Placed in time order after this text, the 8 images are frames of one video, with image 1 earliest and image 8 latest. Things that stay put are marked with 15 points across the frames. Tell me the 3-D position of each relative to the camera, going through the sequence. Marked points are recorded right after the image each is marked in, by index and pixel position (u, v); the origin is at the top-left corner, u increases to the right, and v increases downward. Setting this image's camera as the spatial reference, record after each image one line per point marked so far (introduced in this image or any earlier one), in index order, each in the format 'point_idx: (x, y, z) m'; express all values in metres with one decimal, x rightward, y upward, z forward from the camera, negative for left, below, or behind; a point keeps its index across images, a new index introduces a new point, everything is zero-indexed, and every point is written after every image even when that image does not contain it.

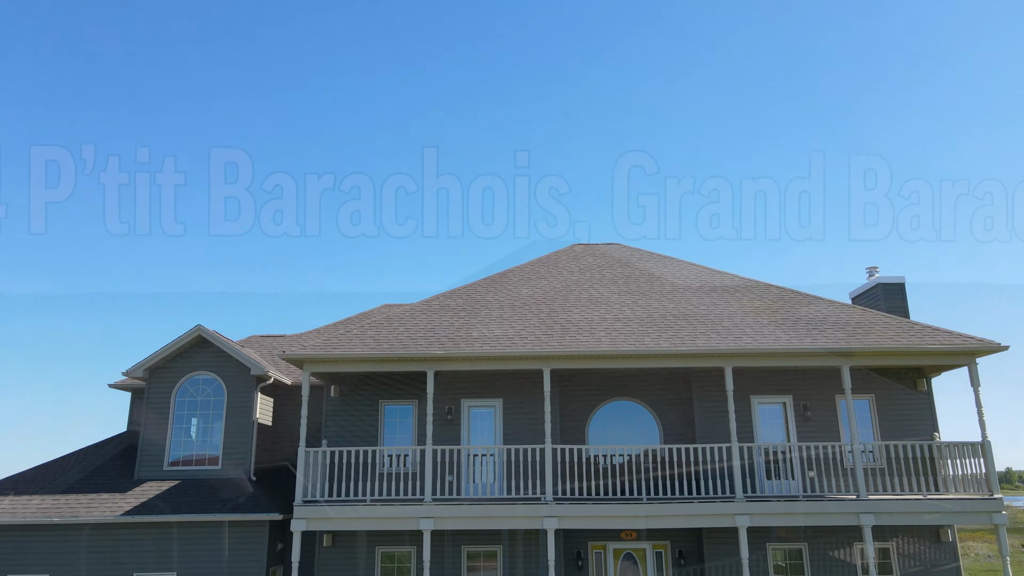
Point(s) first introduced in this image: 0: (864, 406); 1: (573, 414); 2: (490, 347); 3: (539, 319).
0: (+5.6, -1.9, +11.9) m
1: (+1.0, -2.0, +12.1) m
2: (-0.3, -0.9, +11.1) m
3: (+0.4, -0.5, +12.1) m
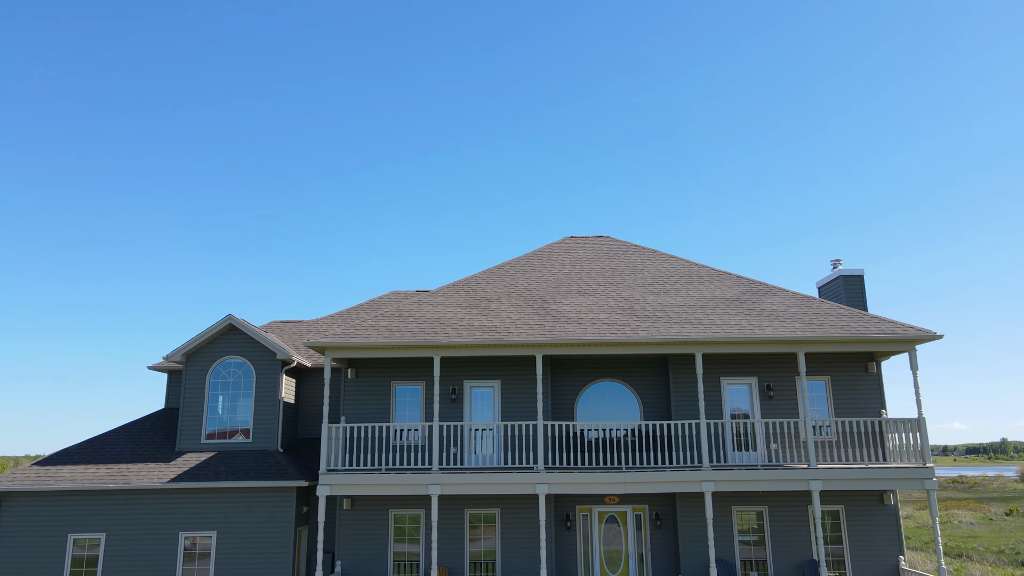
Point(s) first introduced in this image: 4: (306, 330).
0: (+5.5, -1.7, +13.5) m
1: (+0.9, -1.9, +13.7) m
2: (-0.4, -0.8, +12.6) m
3: (+0.3, -0.4, +13.5) m
4: (-4.4, -0.9, +15.9) m
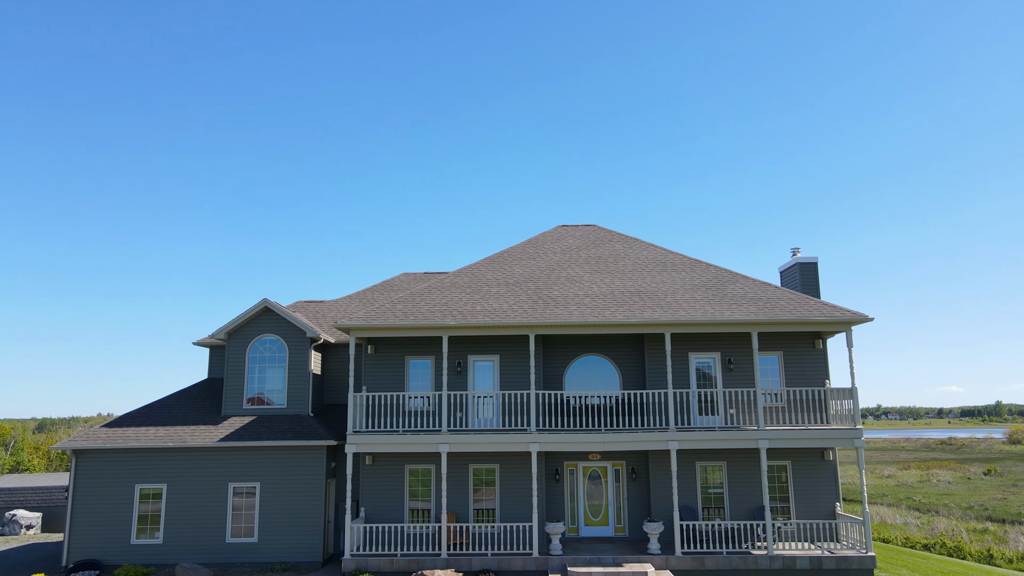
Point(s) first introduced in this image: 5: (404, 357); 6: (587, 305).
0: (+5.5, -1.5, +15.7) m
1: (+0.9, -1.7, +15.9) m
2: (-0.5, -0.6, +14.7) m
3: (+0.3, -0.2, +15.7) m
4: (-4.4, -0.5, +18.1) m
5: (-2.3, -1.5, +16.2) m
6: (+1.5, -0.4, +15.0) m
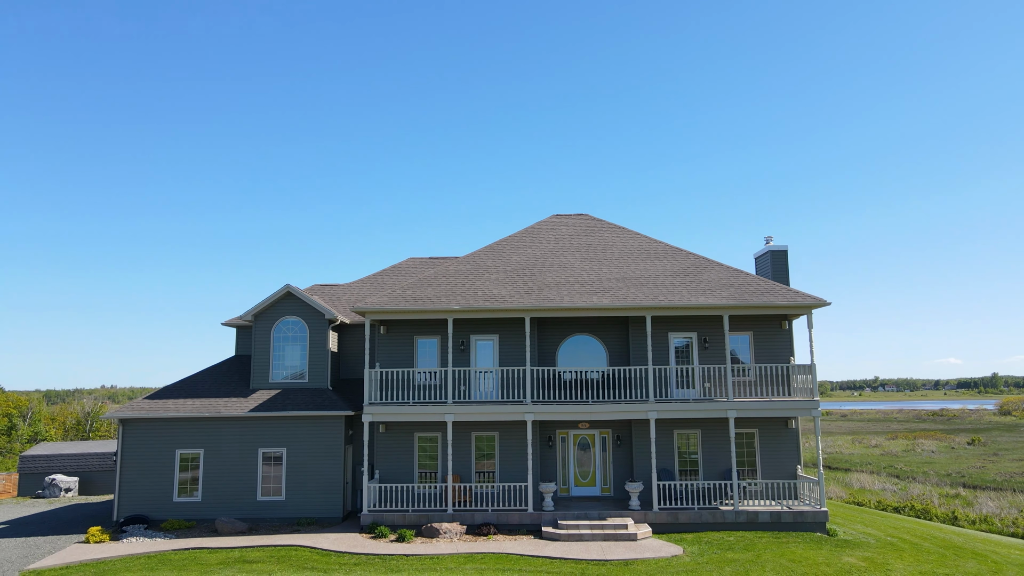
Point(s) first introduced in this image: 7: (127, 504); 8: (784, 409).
0: (+5.4, -1.2, +17.4) m
1: (+0.8, -1.3, +17.7) m
2: (-0.5, -0.3, +16.5) m
3: (+0.2, +0.2, +17.4) m
4: (-4.5, -0.1, +19.9) m
5: (-2.4, -1.2, +18.0) m
6: (+1.5, -0.1, +16.8) m
7: (-8.6, -4.8, +16.6) m
8: (+5.8, -2.6, +16.0) m
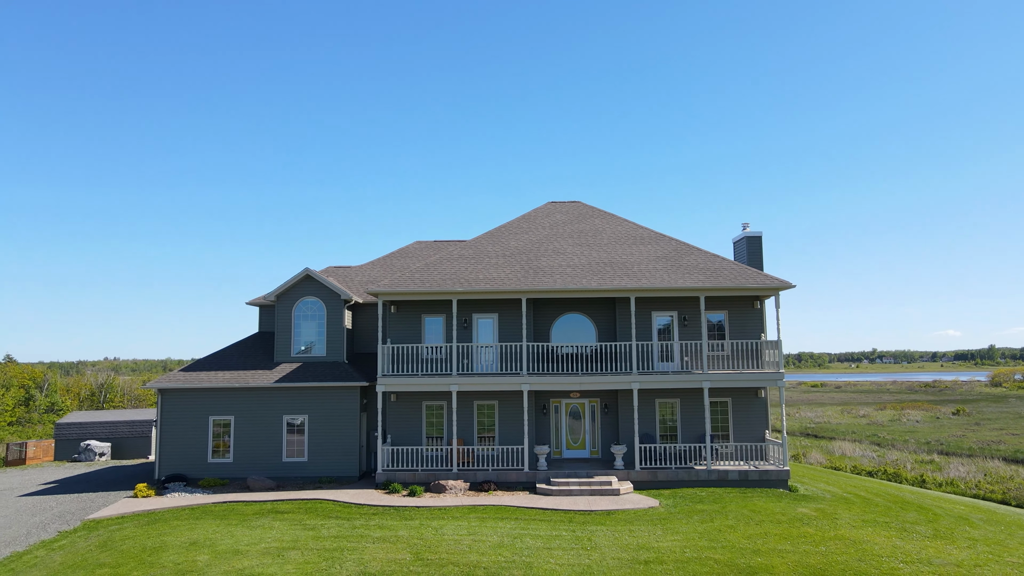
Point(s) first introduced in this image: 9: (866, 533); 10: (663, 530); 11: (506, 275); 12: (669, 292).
0: (+5.4, -0.7, +19.3) m
1: (+0.8, -0.9, +19.6) m
2: (-0.6, +0.1, +18.3) m
3: (+0.2, +0.6, +19.2) m
4: (-4.5, +0.4, +21.7) m
5: (-2.4, -0.7, +19.9) m
6: (+1.4, +0.3, +18.6) m
7: (-8.6, -4.4, +18.7) m
8: (+5.8, -2.2, +17.9) m
9: (+6.7, -4.6, +14.2) m
10: (+2.8, -4.5, +13.9) m
11: (-0.1, +0.3, +18.8) m
12: (+3.8, -0.1, +18.2) m
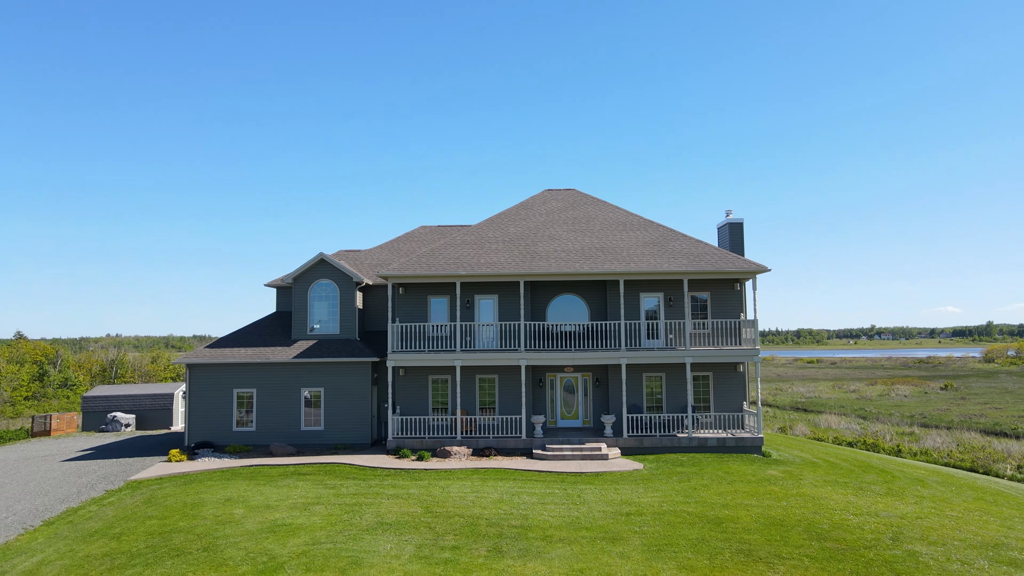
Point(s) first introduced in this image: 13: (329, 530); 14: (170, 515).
0: (+5.3, -0.3, +20.9) m
1: (+0.8, -0.4, +21.2) m
2: (-0.6, +0.5, +19.9) m
3: (+0.2, +1.1, +20.8) m
4: (-4.6, +0.9, +23.3) m
5: (-2.5, -0.3, +21.5) m
6: (+1.4, +0.8, +20.2) m
7: (-8.7, -3.9, +20.4) m
8: (+5.8, -1.8, +19.6) m
9: (+6.7, -4.3, +15.9) m
10: (+2.8, -4.2, +15.7) m
11: (-0.2, +0.8, +20.4) m
12: (+3.8, +0.4, +19.8) m
13: (-3.3, -4.4, +13.5) m
14: (-6.8, -4.5, +14.8) m
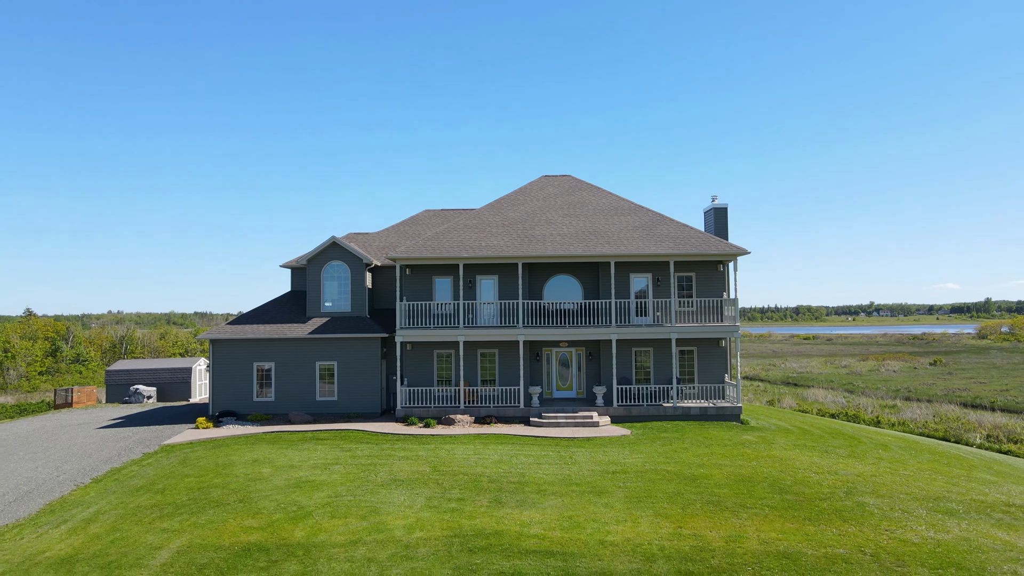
0: (+5.3, +0.3, +22.5) m
1: (+0.7, +0.2, +22.8) m
2: (-0.6, +1.0, +21.5) m
3: (+0.1, +1.6, +22.4) m
4: (-4.6, +1.6, +24.9) m
5: (-2.5, +0.3, +23.1) m
6: (+1.4, +1.3, +21.8) m
7: (-8.7, -3.4, +22.1) m
8: (+5.7, -1.2, +21.3) m
9: (+6.7, -3.9, +17.7) m
10: (+2.8, -3.8, +17.4) m
11: (-0.2, +1.3, +21.9) m
12: (+3.8, +0.9, +21.4) m
13: (-3.3, -4.0, +15.2) m
14: (-6.8, -4.1, +16.5) m
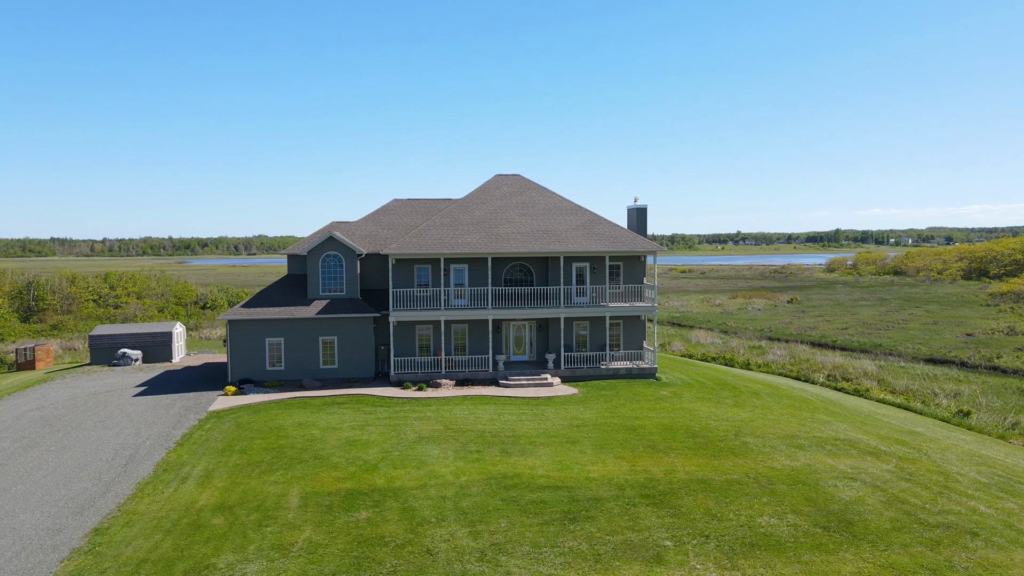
0: (+4.0, +0.8, +28.7) m
1: (-0.5, +0.7, +28.3) m
2: (-1.7, +1.4, +26.7) m
3: (-1.1, +2.1, +27.6) m
4: (-6.1, +2.3, +29.3) m
5: (-3.8, +0.9, +28.1) m
6: (+0.3, +1.8, +27.2) m
7: (-9.8, -3.0, +26.5) m
8: (+4.6, -0.8, +27.7) m
9: (+6.1, -3.8, +24.5) m
10: (+2.3, -3.8, +23.6) m
11: (-1.3, +1.8, +27.1) m
12: (+2.7, +1.3, +27.3) m
13: (-3.4, -4.3, +20.6) m
14: (-7.0, -4.2, +21.3) m
